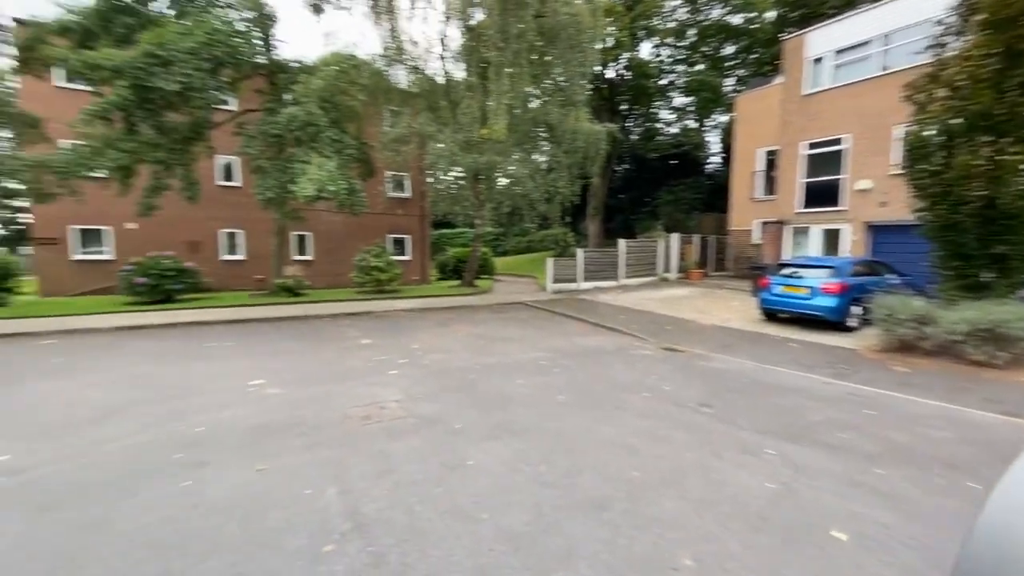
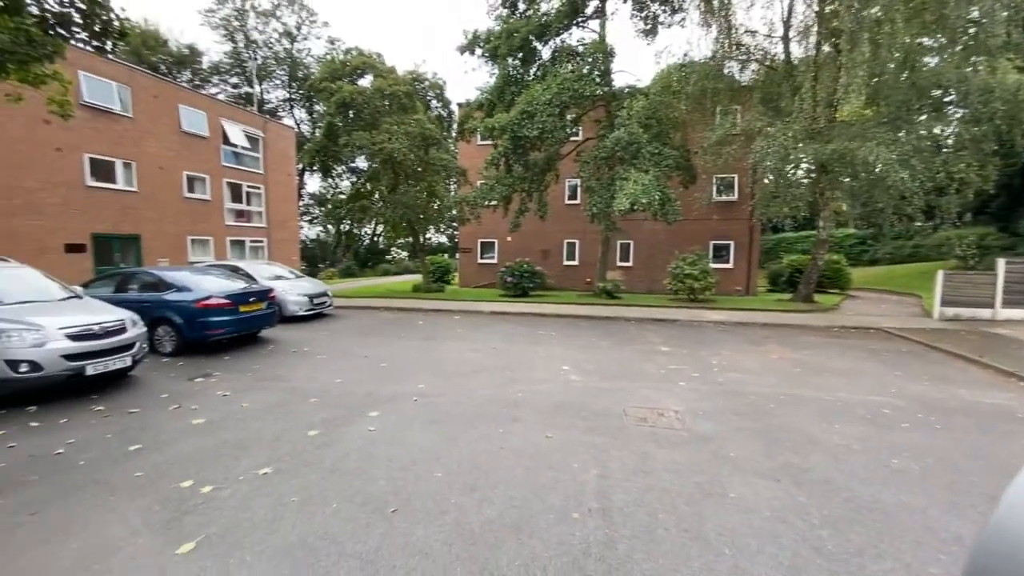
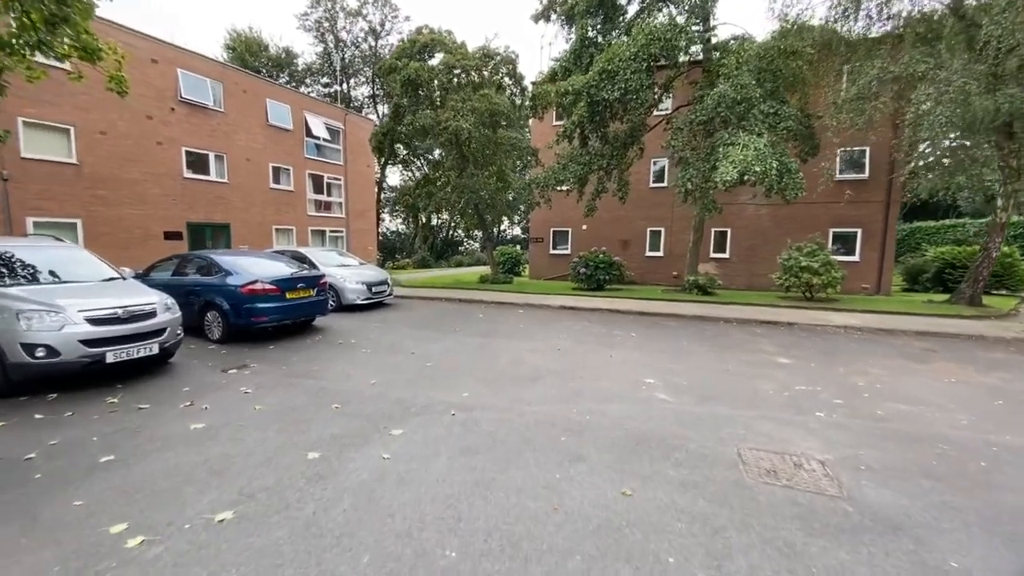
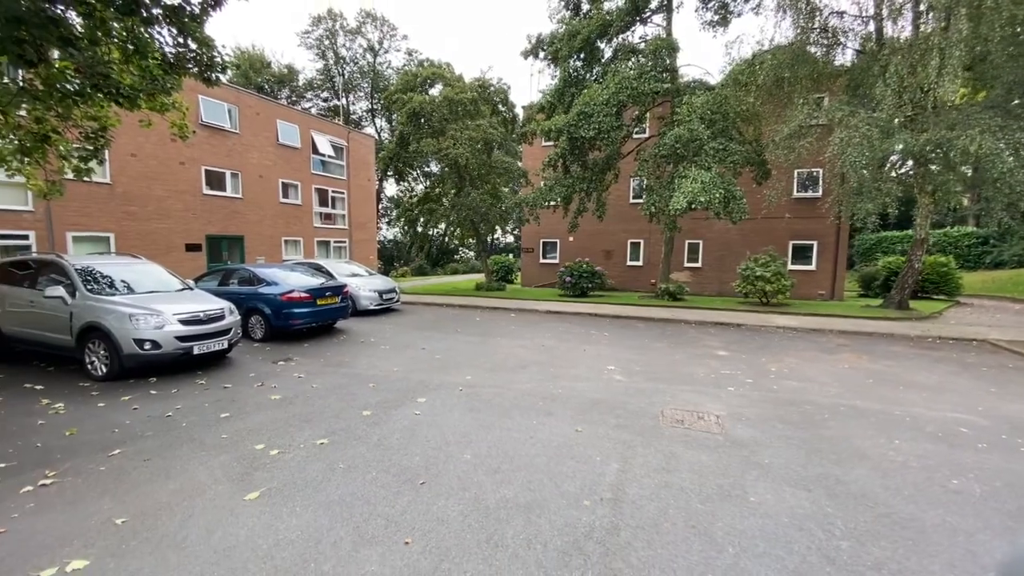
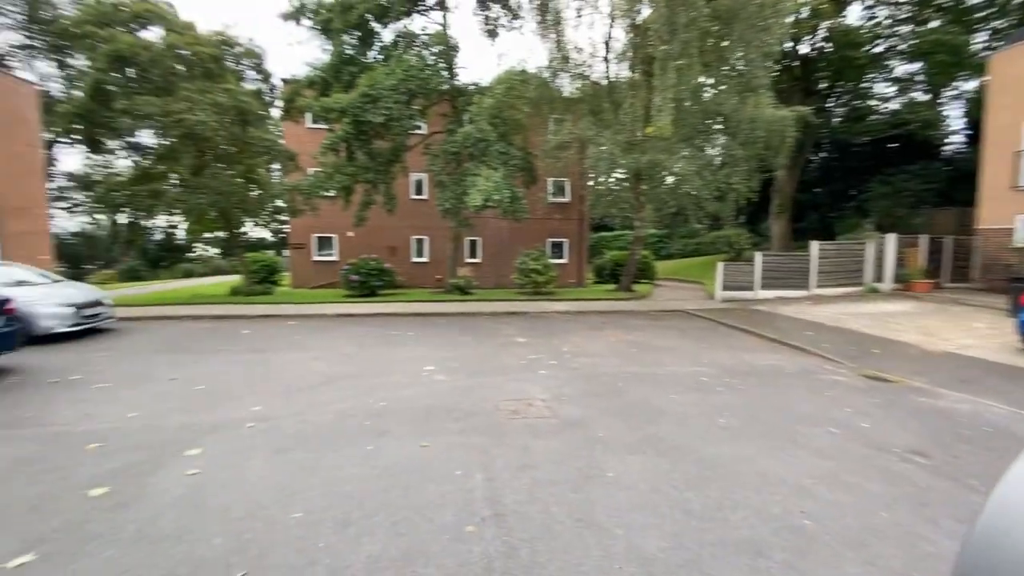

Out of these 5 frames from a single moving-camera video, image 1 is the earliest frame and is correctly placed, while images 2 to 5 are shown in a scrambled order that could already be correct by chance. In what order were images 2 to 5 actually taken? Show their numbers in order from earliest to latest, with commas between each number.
5, 2, 4, 3
